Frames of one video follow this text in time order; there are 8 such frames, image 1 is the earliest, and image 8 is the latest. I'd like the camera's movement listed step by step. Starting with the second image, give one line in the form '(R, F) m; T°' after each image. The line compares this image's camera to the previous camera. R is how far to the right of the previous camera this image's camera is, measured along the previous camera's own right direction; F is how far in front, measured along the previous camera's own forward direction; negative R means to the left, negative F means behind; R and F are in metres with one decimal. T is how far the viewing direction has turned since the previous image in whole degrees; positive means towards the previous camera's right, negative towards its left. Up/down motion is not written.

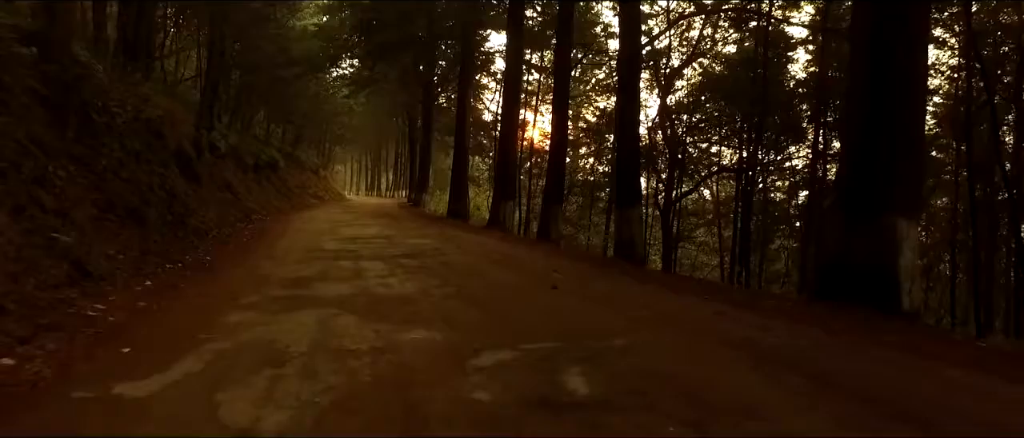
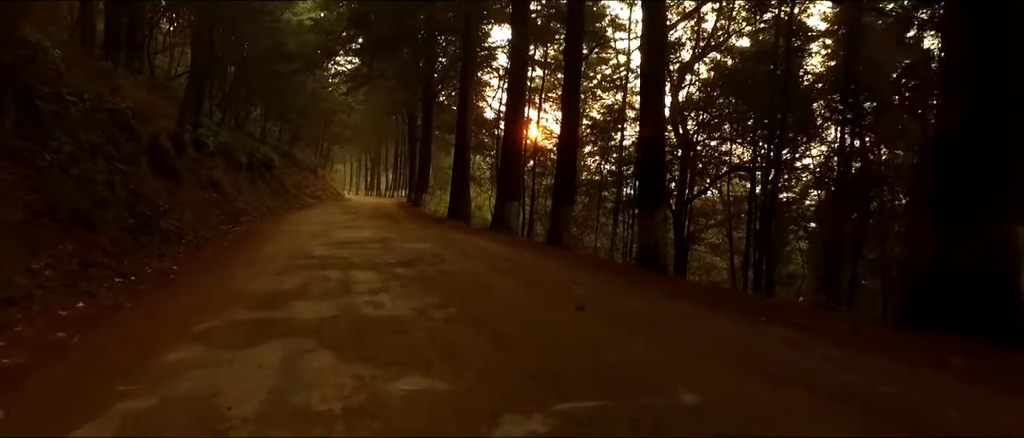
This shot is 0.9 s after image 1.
(-0.1, +1.5) m; 0°
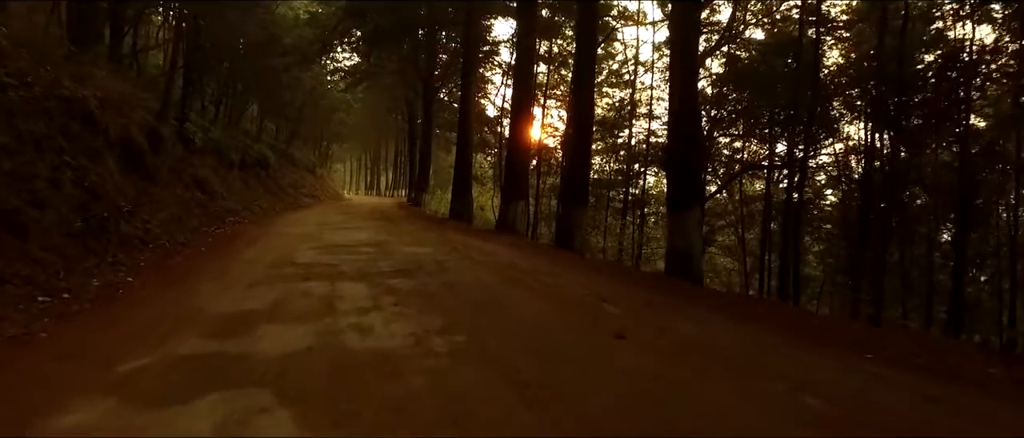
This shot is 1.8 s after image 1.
(-0.1, +1.6) m; 0°
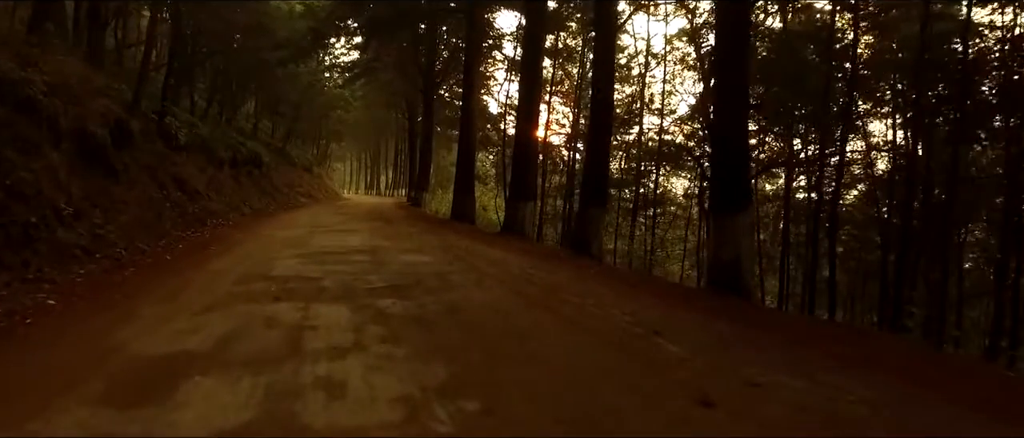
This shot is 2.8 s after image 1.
(-0.2, +1.8) m; 0°
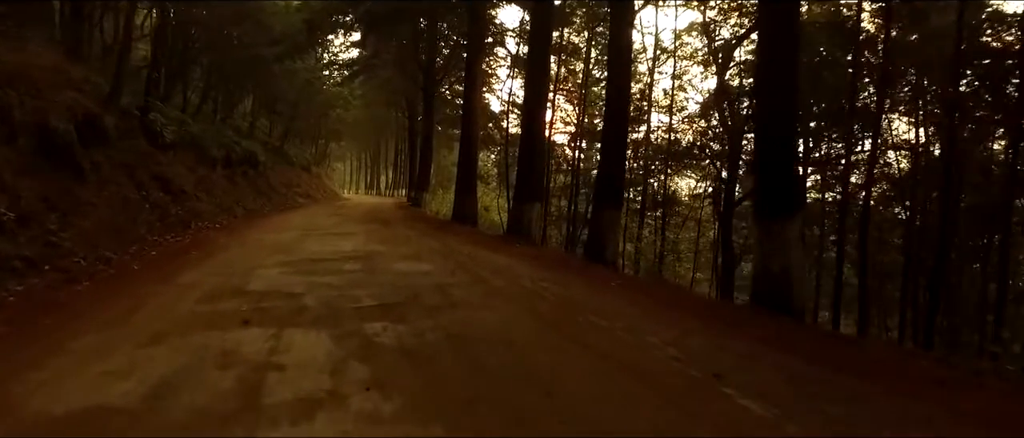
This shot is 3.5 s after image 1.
(-0.1, +1.3) m; 0°
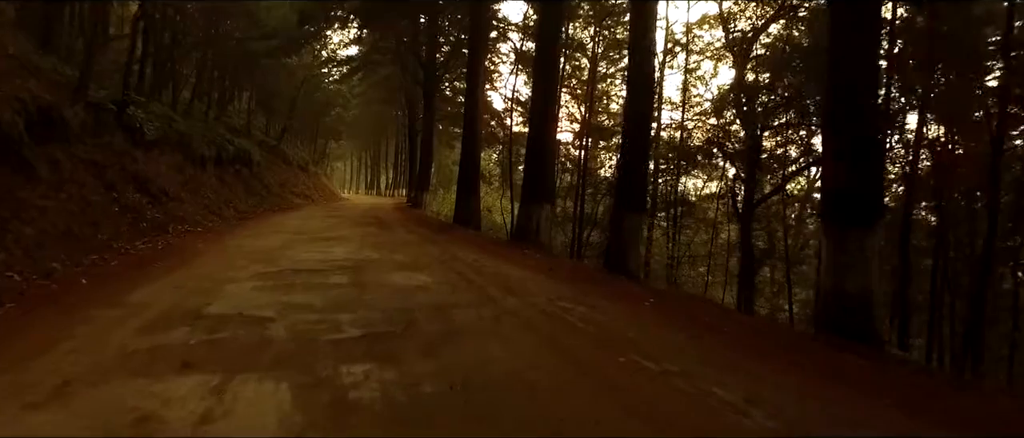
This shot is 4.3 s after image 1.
(-0.1, +1.5) m; 0°
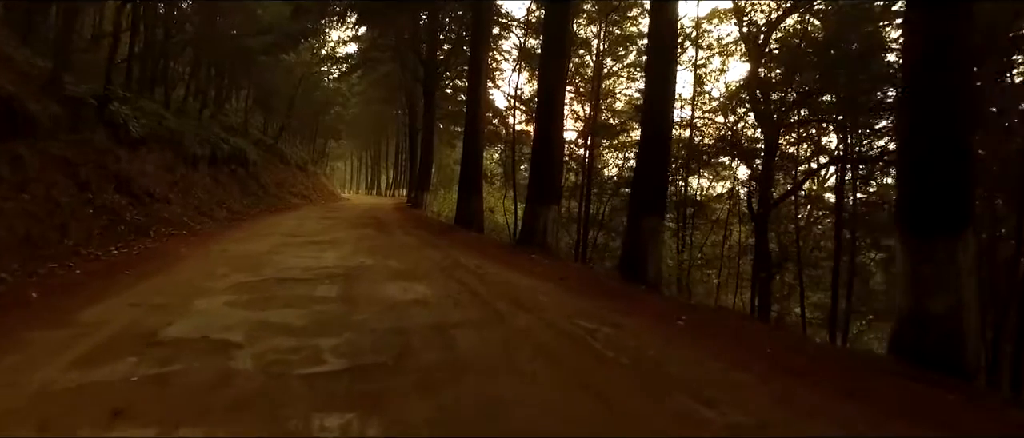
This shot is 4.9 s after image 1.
(-0.1, +1.1) m; 0°
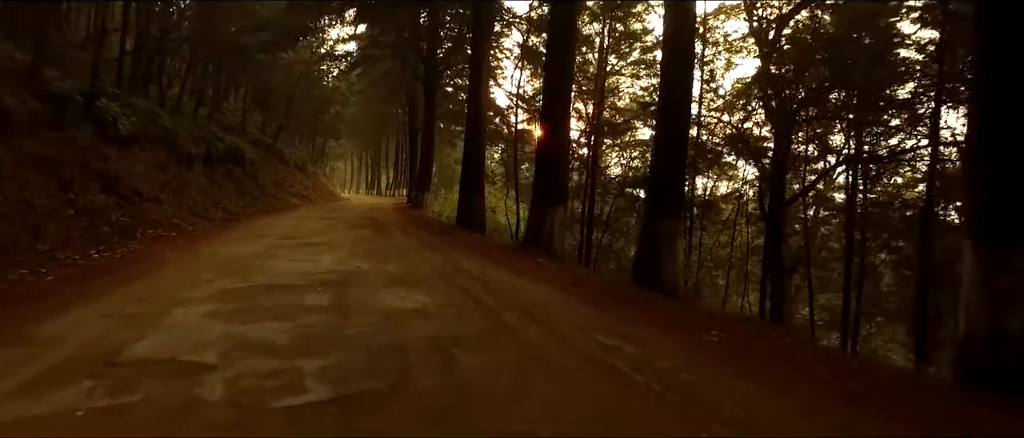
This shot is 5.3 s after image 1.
(-0.1, +0.7) m; 0°
